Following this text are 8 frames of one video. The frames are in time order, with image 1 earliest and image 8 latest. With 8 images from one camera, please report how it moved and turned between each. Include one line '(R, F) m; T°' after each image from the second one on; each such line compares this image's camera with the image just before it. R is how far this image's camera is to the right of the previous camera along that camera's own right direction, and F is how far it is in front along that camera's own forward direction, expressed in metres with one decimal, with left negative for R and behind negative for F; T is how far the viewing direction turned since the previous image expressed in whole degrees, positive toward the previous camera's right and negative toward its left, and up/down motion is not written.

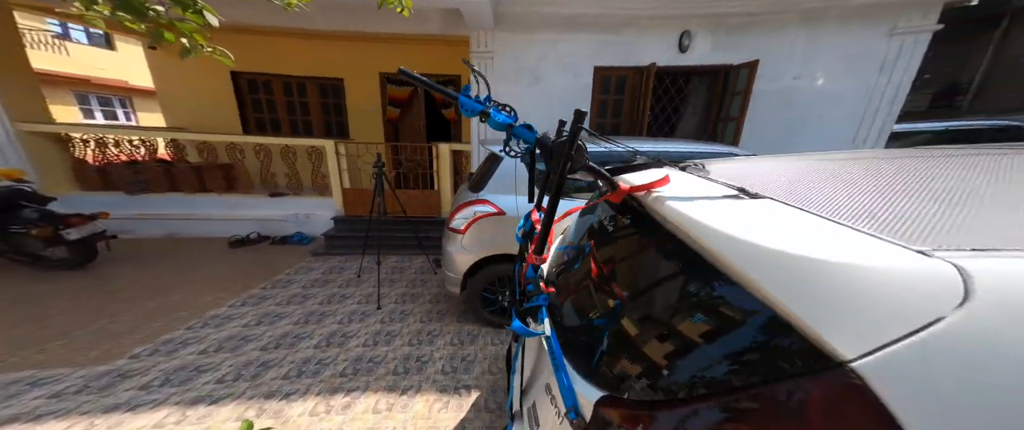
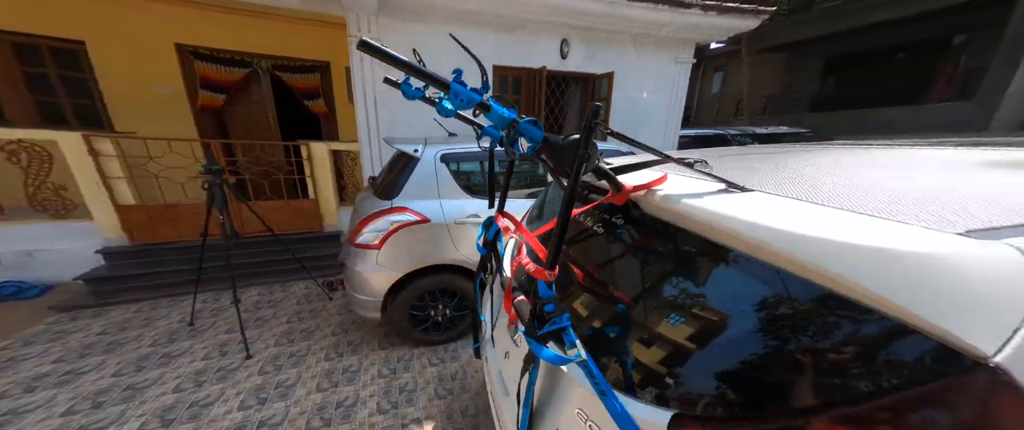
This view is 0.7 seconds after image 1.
(-0.4, +0.2) m; +25°
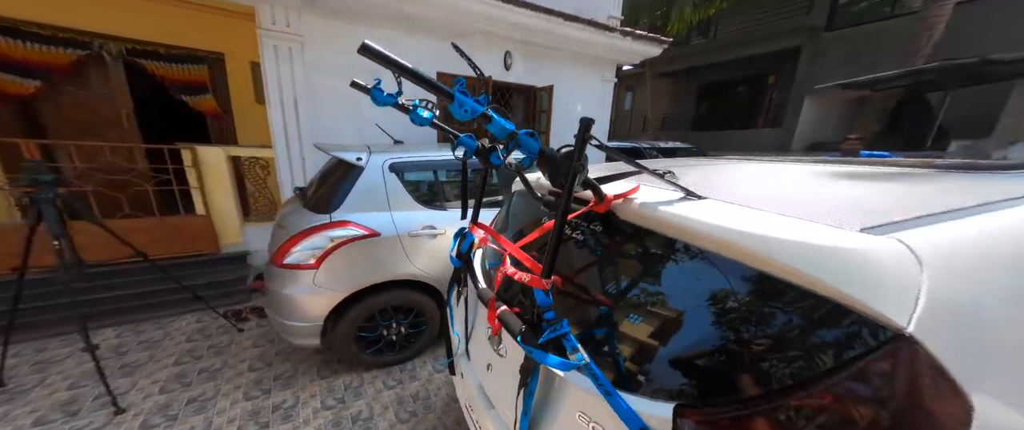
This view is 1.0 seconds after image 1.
(-0.2, 0.0) m; +15°
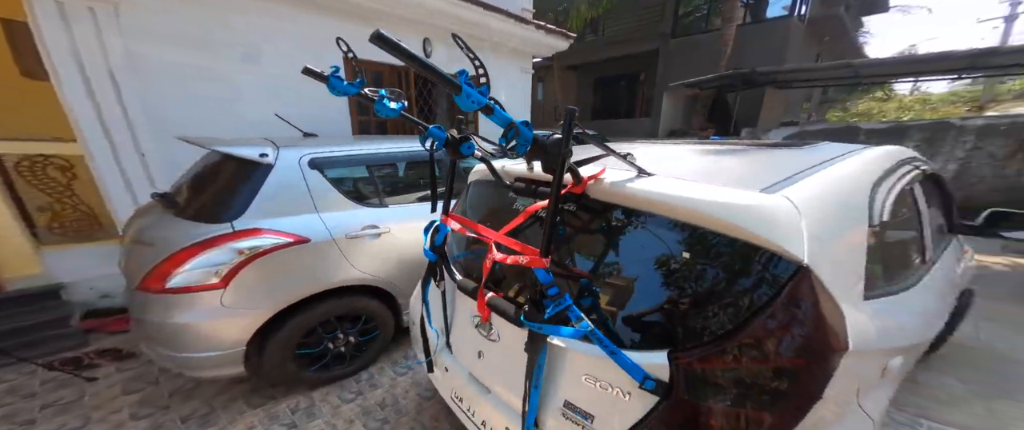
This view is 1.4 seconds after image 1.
(-0.3, 0.0) m; +17°
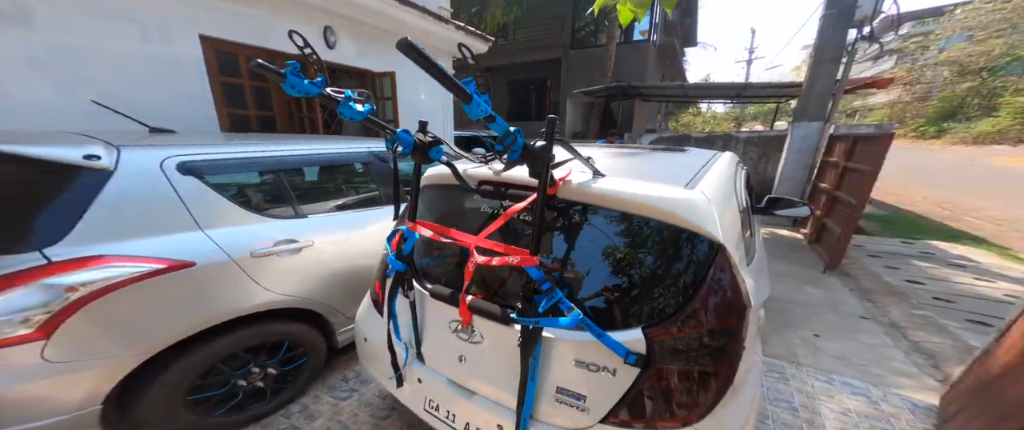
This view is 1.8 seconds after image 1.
(-0.2, 0.0) m; +17°
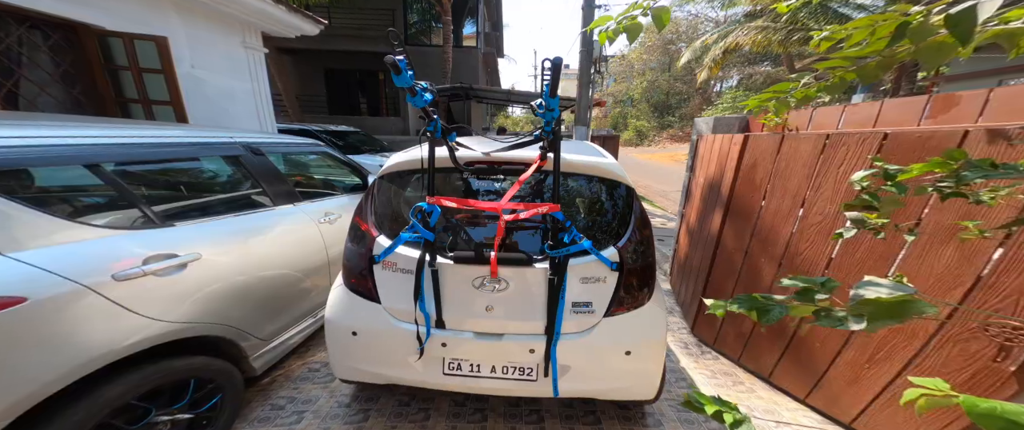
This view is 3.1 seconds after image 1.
(-0.8, -0.1) m; +31°
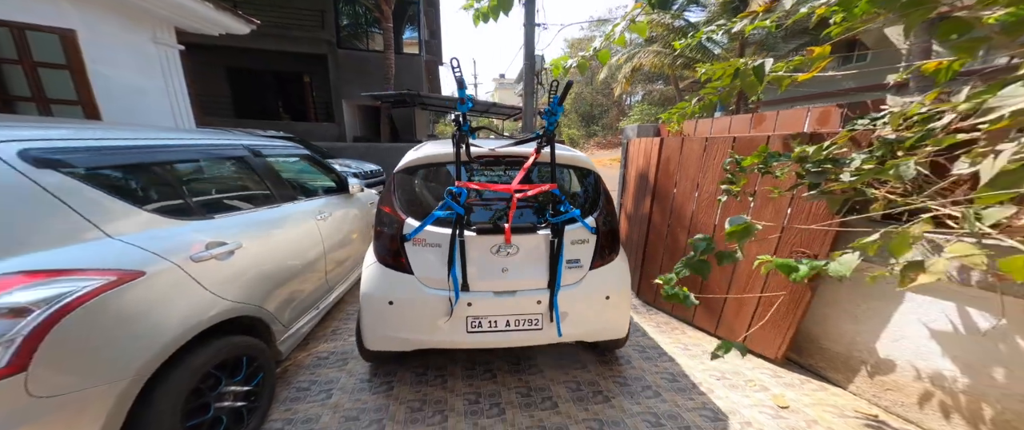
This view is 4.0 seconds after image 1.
(-0.4, -0.3) m; +11°
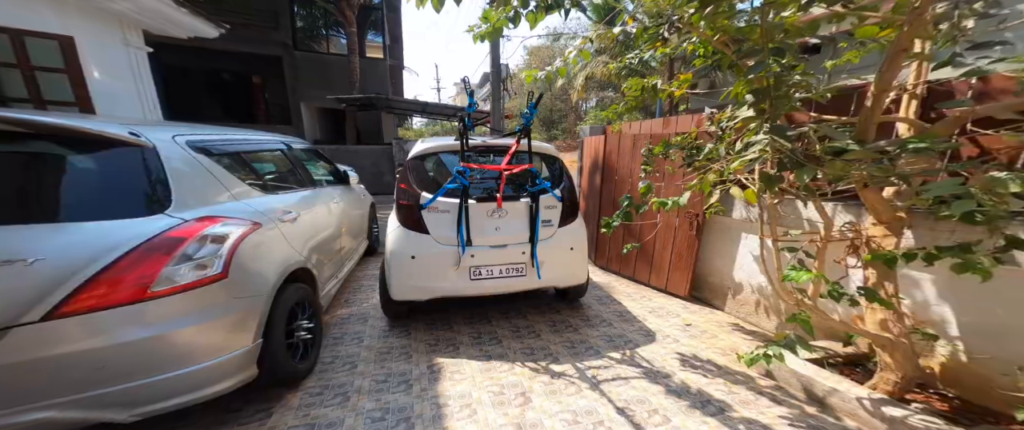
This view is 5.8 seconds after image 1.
(-0.2, -0.6) m; +7°
